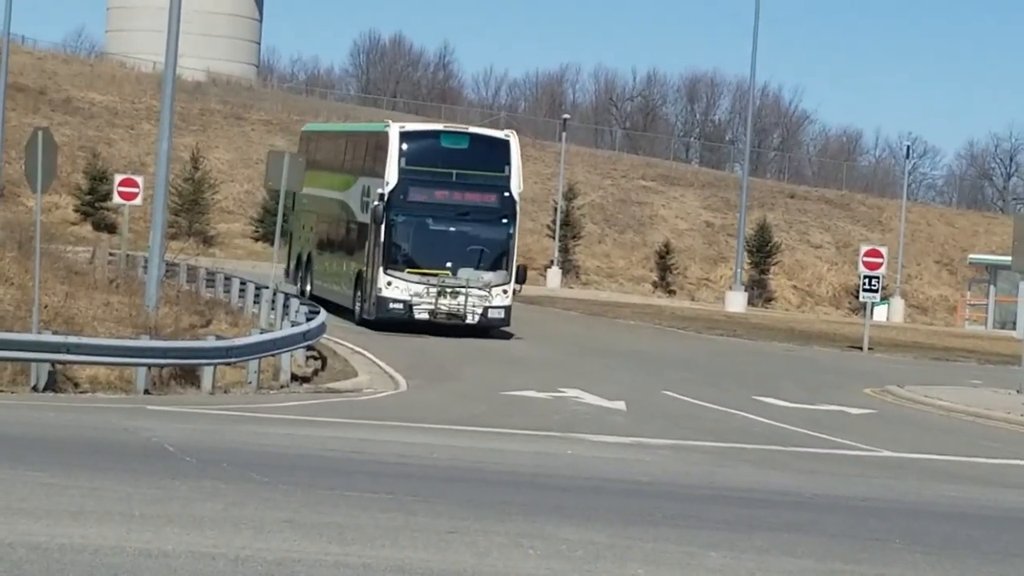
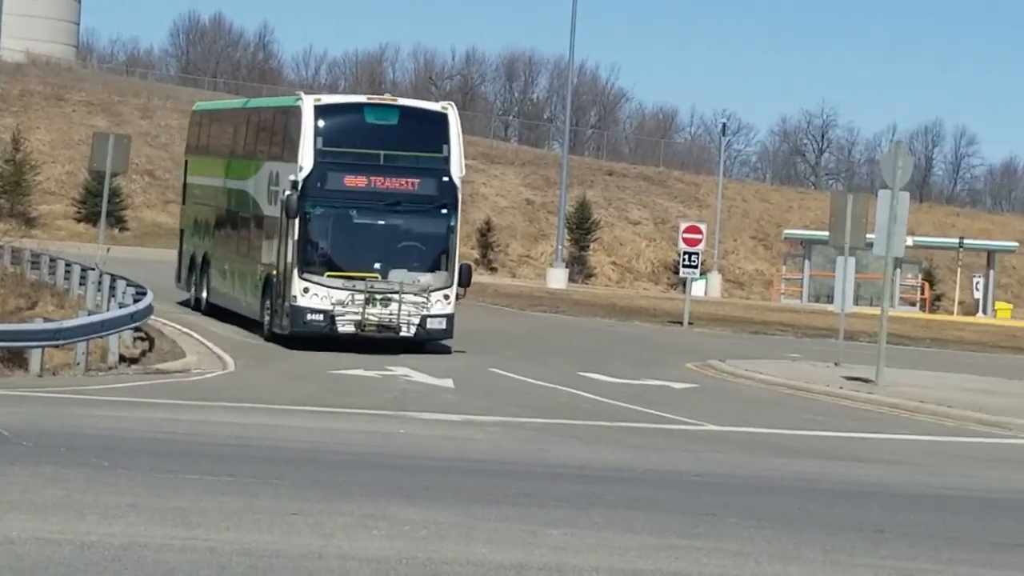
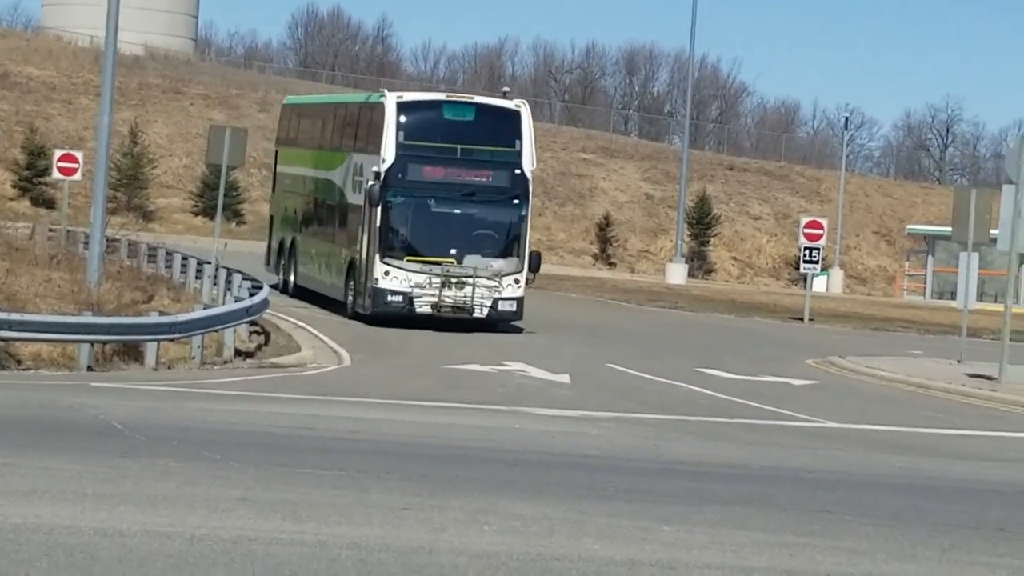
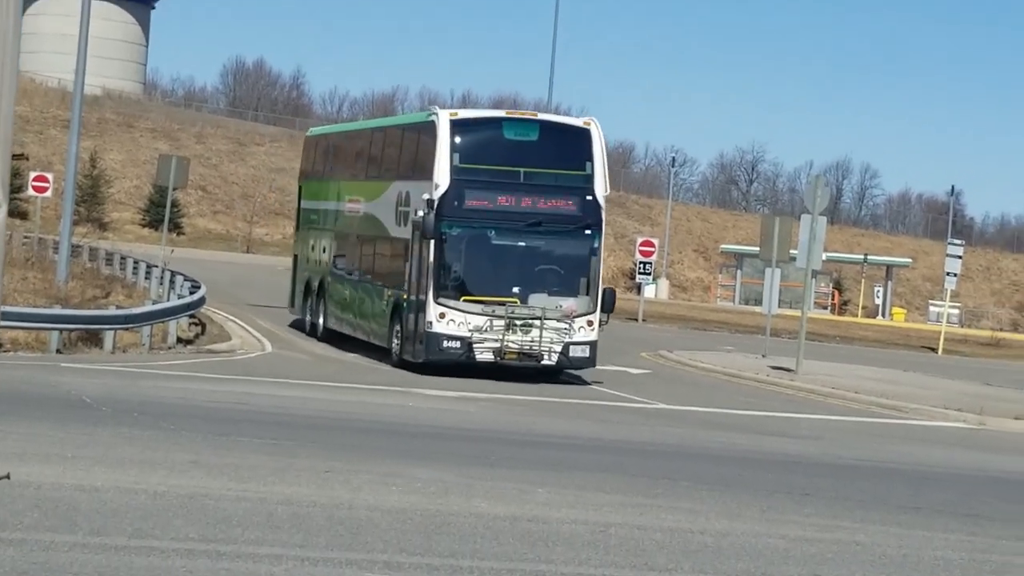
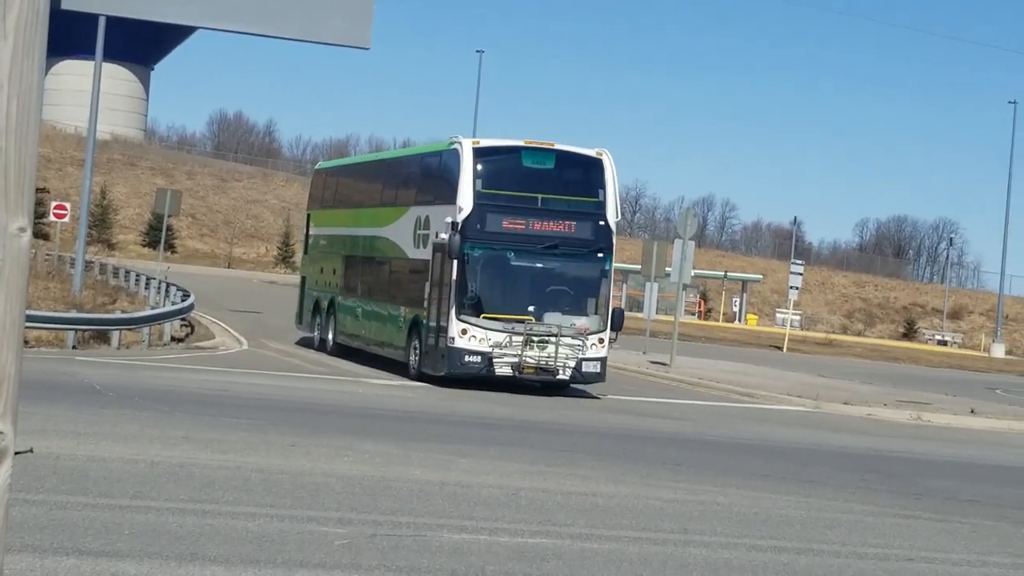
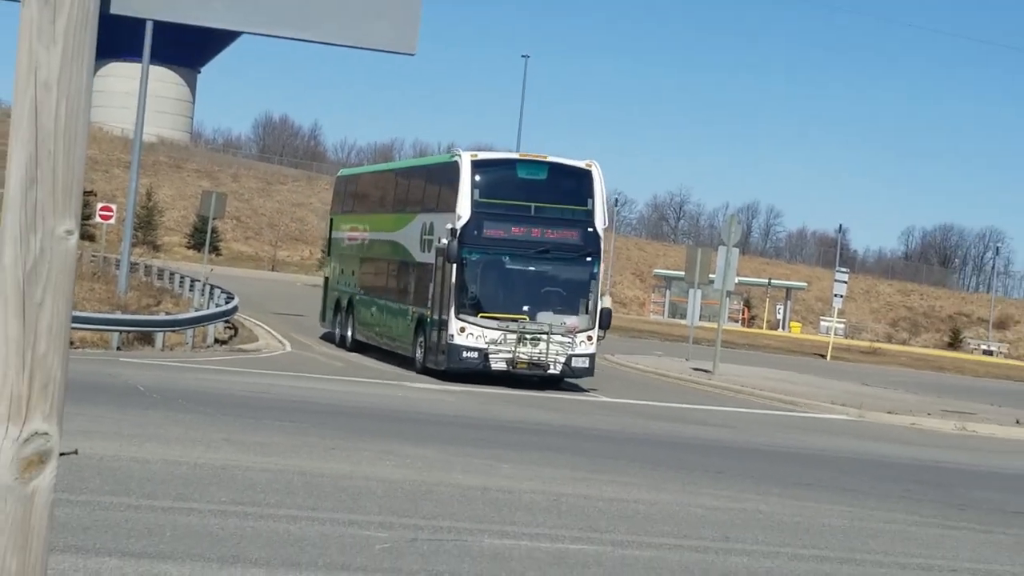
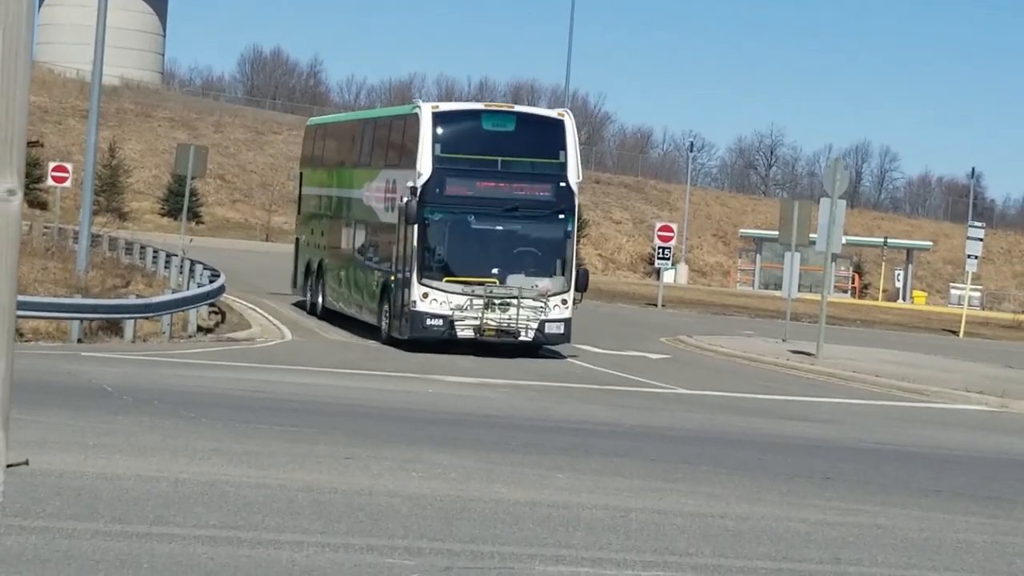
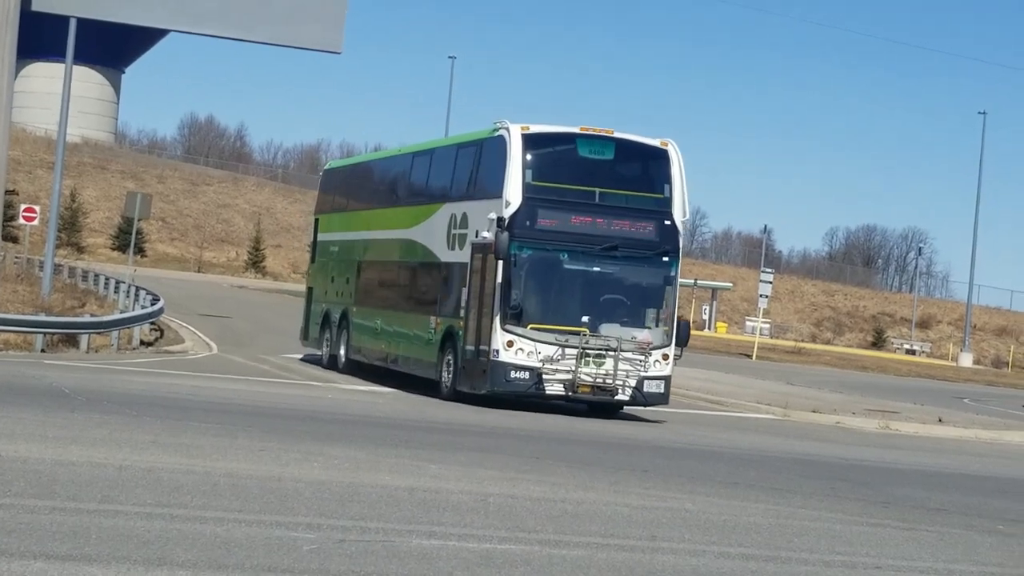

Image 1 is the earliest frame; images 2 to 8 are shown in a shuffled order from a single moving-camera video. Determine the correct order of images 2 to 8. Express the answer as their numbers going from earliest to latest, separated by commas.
3, 2, 7, 4, 6, 5, 8
